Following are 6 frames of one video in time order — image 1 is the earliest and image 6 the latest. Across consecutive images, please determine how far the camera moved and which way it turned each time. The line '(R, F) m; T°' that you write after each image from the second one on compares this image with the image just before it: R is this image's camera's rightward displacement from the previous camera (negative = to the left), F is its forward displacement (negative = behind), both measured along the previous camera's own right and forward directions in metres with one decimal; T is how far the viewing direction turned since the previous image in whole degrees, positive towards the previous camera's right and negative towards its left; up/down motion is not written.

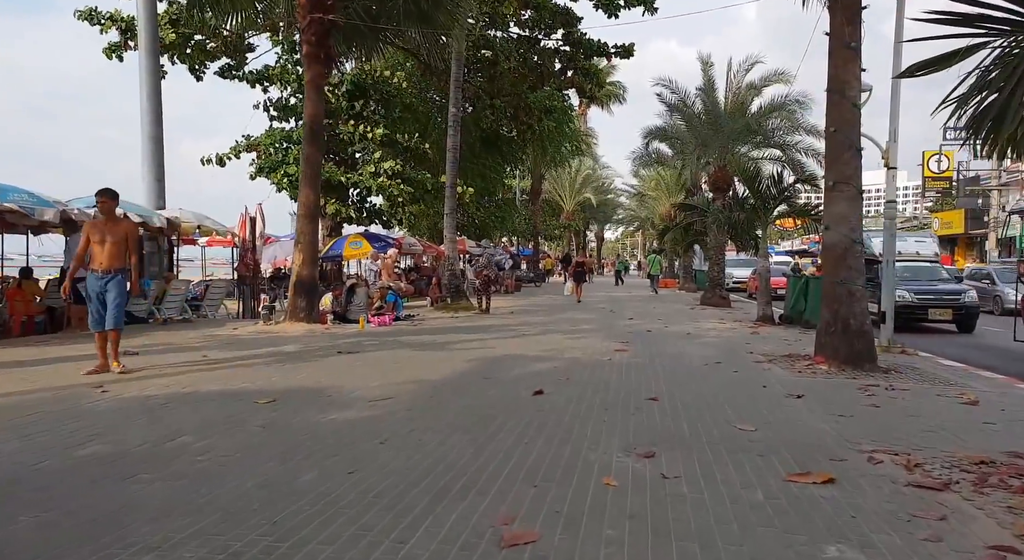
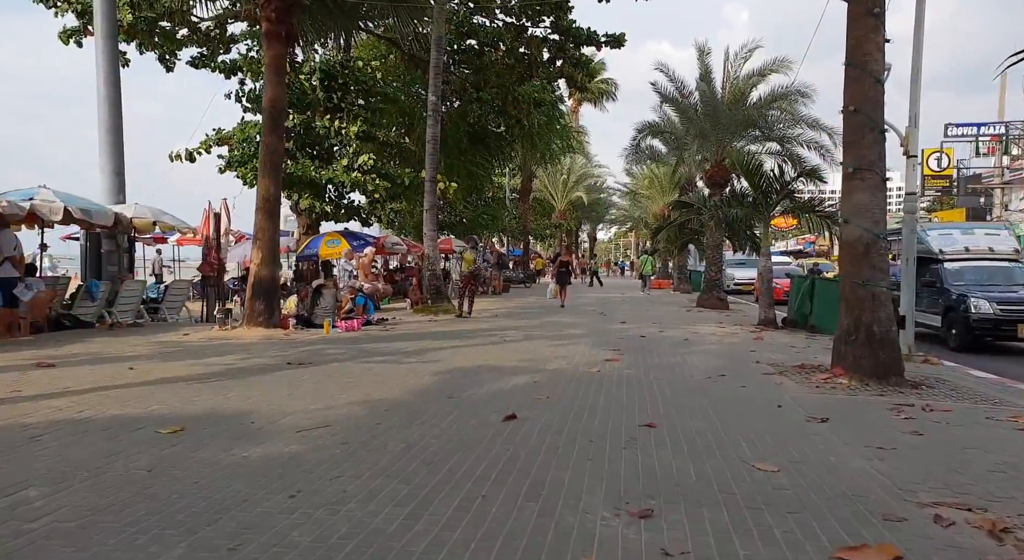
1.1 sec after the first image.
(+0.2, +1.3) m; 0°
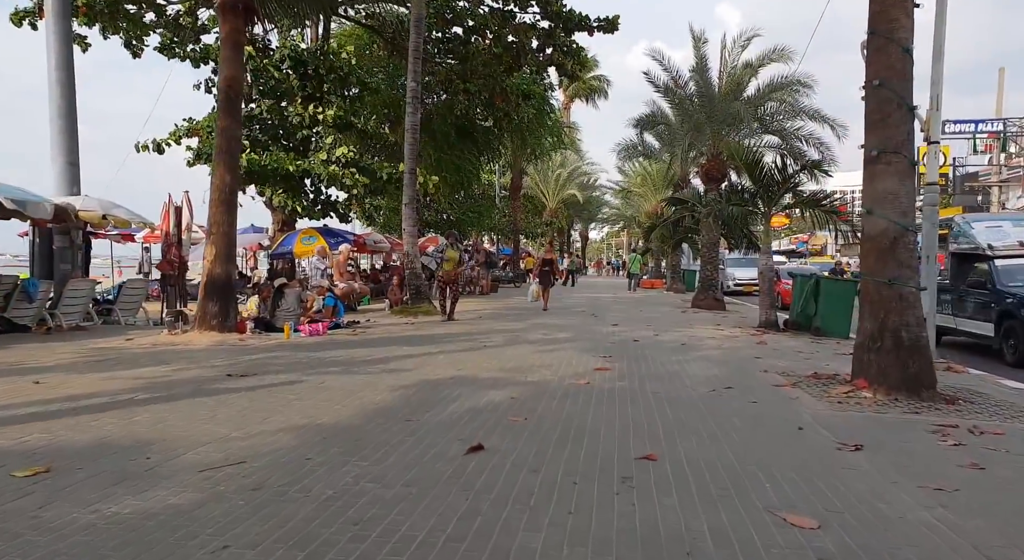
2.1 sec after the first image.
(+0.2, +1.1) m; +1°
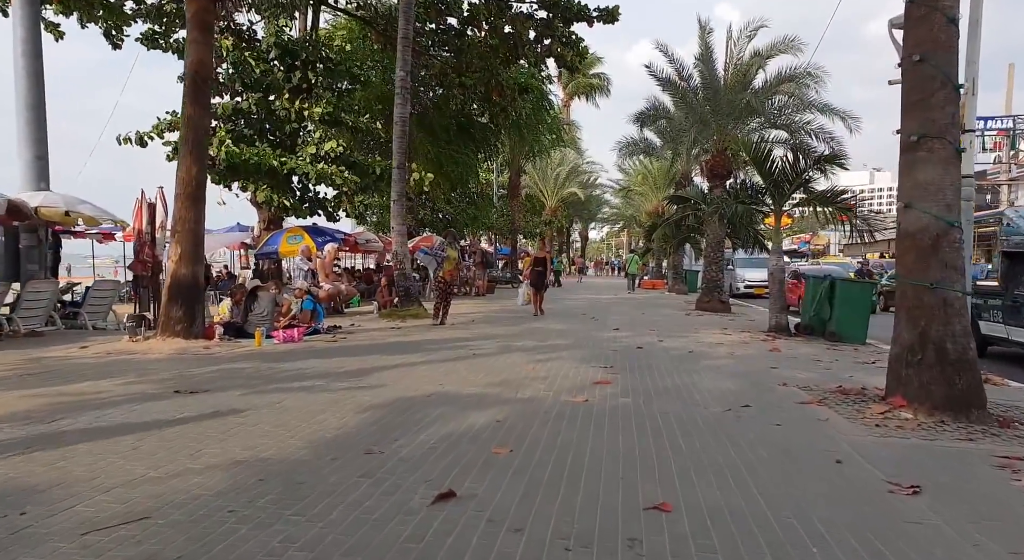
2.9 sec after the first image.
(+0.1, +0.9) m; 0°
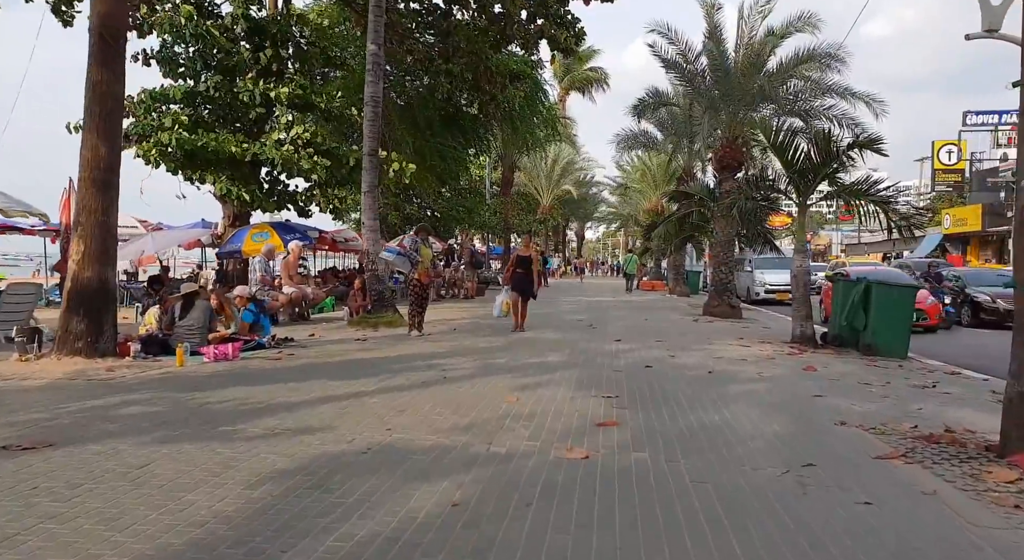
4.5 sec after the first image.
(+0.2, +1.9) m; 0°
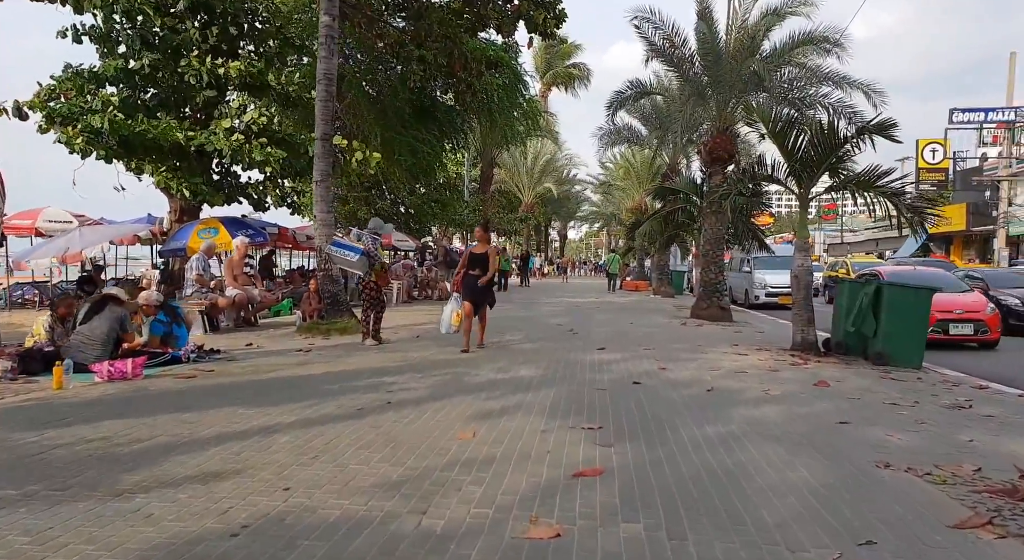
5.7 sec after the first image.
(+0.2, +1.5) m; +1°
